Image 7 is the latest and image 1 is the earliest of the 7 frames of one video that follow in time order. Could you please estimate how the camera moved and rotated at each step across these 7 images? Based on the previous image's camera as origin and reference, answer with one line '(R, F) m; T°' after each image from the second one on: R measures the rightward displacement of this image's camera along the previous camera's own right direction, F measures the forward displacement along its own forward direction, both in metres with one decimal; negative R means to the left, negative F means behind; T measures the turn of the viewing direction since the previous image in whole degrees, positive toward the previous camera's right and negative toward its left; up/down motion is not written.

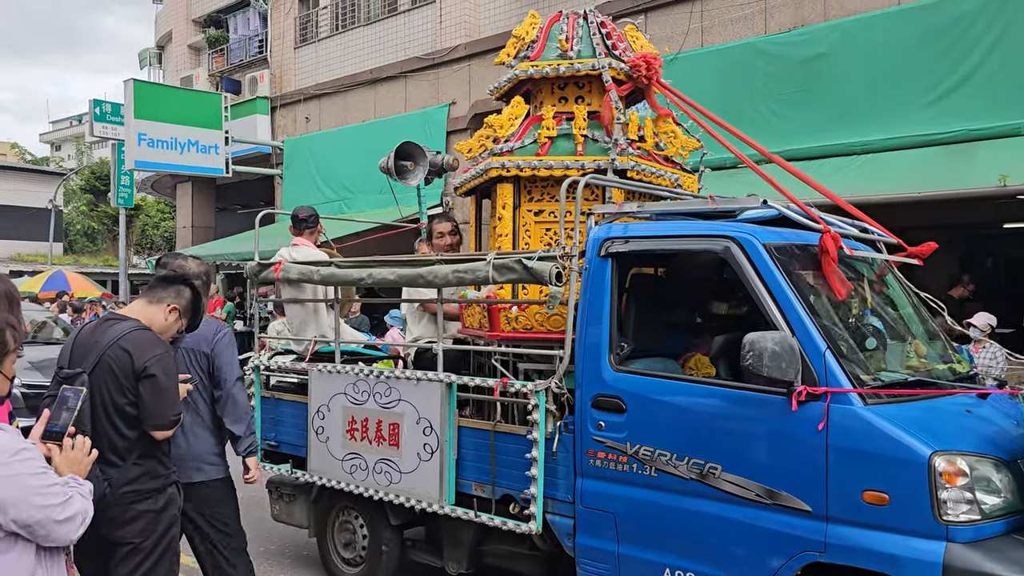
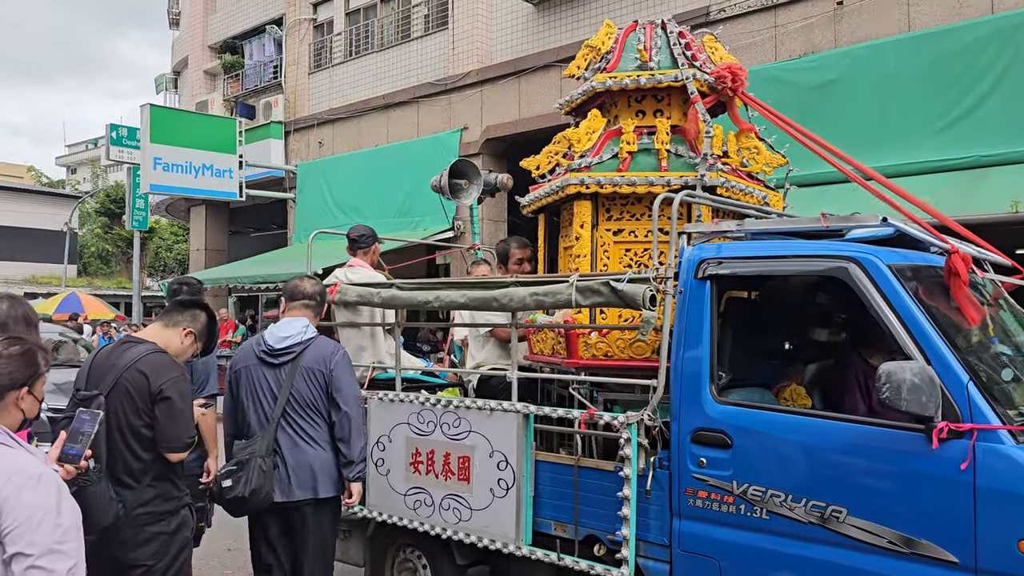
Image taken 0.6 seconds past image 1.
(-0.2, +0.2) m; -1°
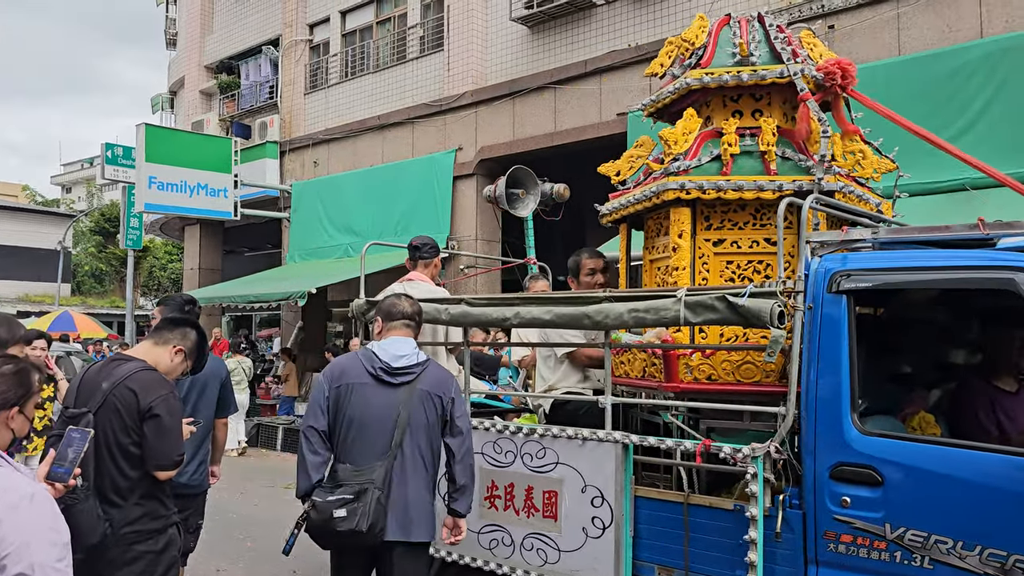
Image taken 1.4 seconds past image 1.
(-0.3, +0.2) m; 0°
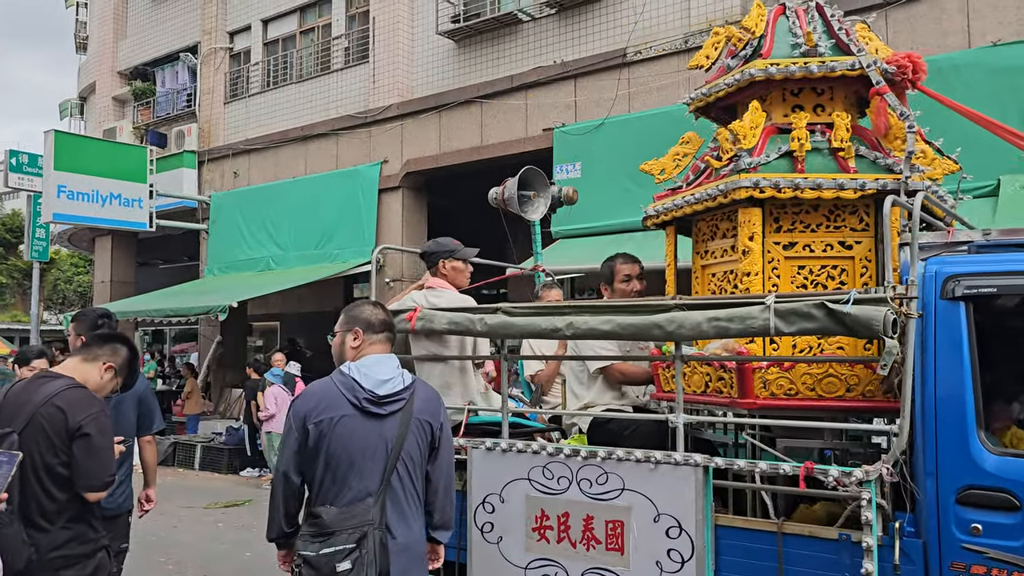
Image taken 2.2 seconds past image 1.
(-0.3, +0.2) m; +5°
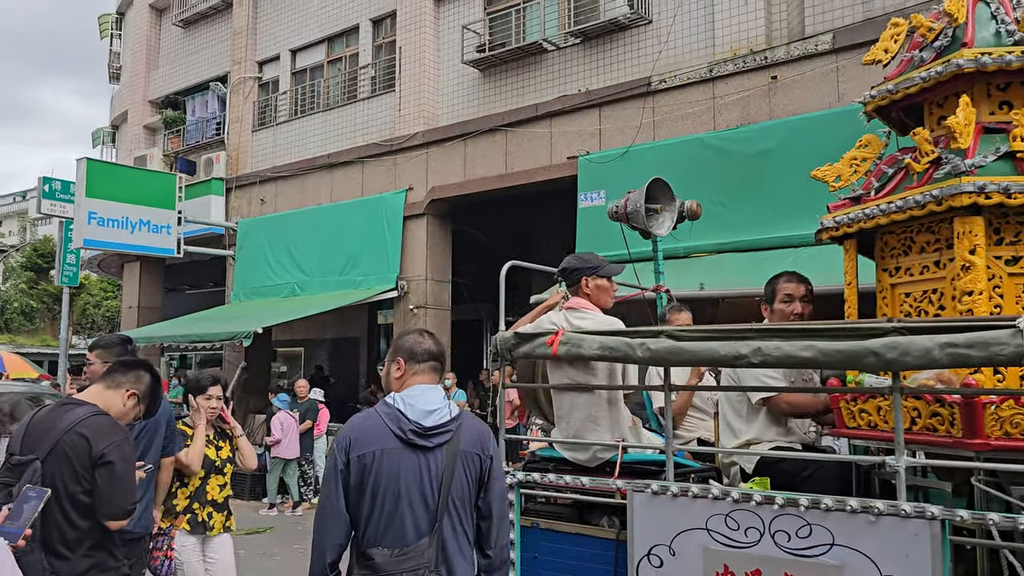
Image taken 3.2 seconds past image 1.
(-0.3, +0.3) m; -2°
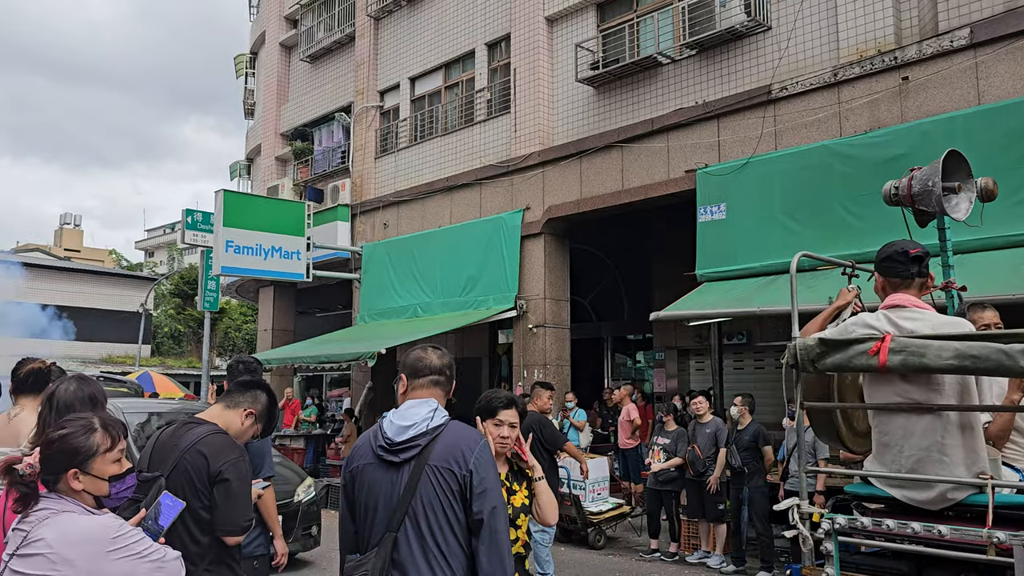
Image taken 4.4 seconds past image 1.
(-0.1, +0.6) m; -8°
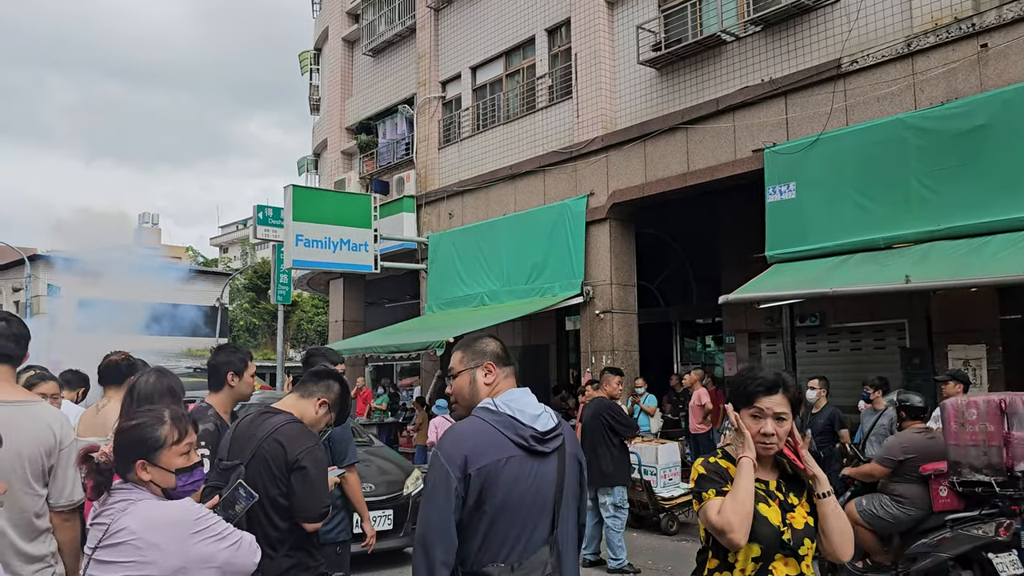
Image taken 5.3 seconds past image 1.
(+0.3, -0.1) m; -5°
